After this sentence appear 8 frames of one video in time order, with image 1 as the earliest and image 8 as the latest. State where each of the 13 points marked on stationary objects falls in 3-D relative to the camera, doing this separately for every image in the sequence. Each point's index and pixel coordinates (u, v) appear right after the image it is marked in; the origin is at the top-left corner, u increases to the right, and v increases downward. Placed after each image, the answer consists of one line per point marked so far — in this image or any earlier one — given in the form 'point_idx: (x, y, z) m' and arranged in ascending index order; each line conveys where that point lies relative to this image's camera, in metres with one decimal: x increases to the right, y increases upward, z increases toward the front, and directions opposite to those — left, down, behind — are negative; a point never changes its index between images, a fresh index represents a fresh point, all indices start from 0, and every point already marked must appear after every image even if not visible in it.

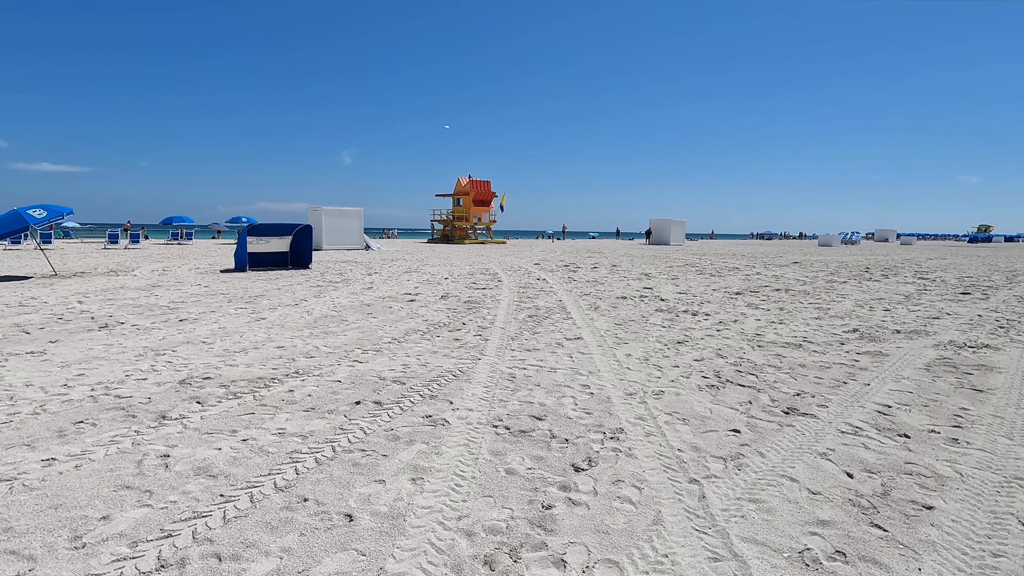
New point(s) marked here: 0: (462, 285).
0: (-1.9, +0.3, +11.9) m
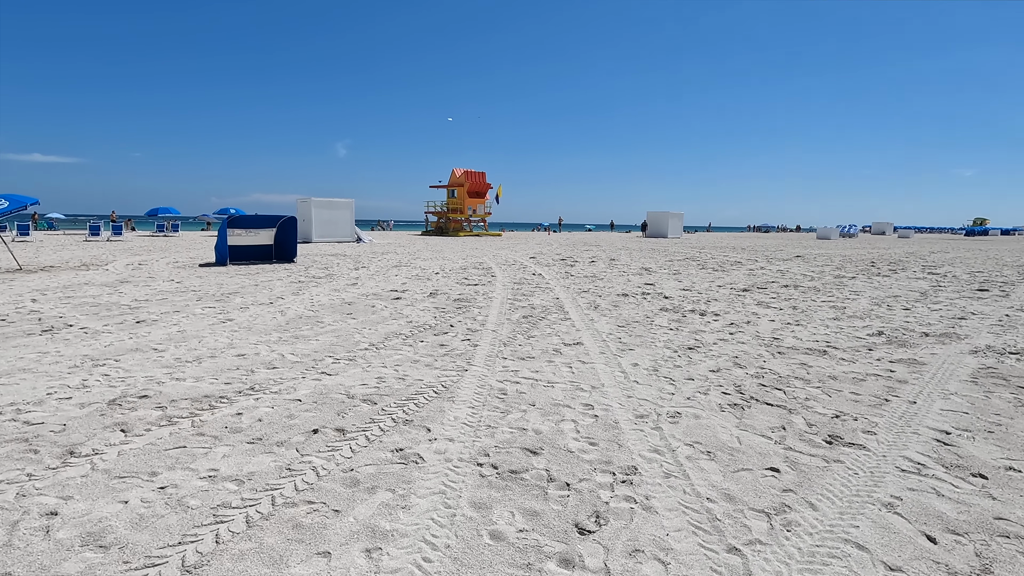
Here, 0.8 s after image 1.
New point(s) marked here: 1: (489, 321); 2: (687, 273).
0: (-2.1, +0.6, +11.4) m
1: (-0.7, +0.3, +10.6) m
2: (+5.2, +0.4, +11.4) m
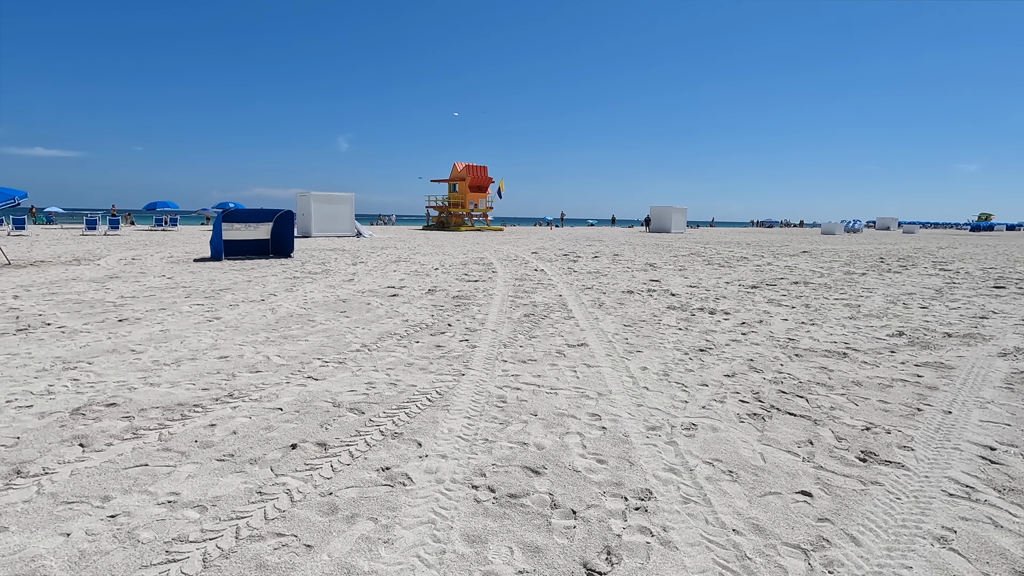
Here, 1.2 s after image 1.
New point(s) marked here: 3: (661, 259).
0: (-2.0, +0.8, +11.2) m
1: (-0.6, +0.6, +10.3) m
2: (+5.2, +0.6, +11.1) m
3: (+5.1, +1.1, +13.1) m
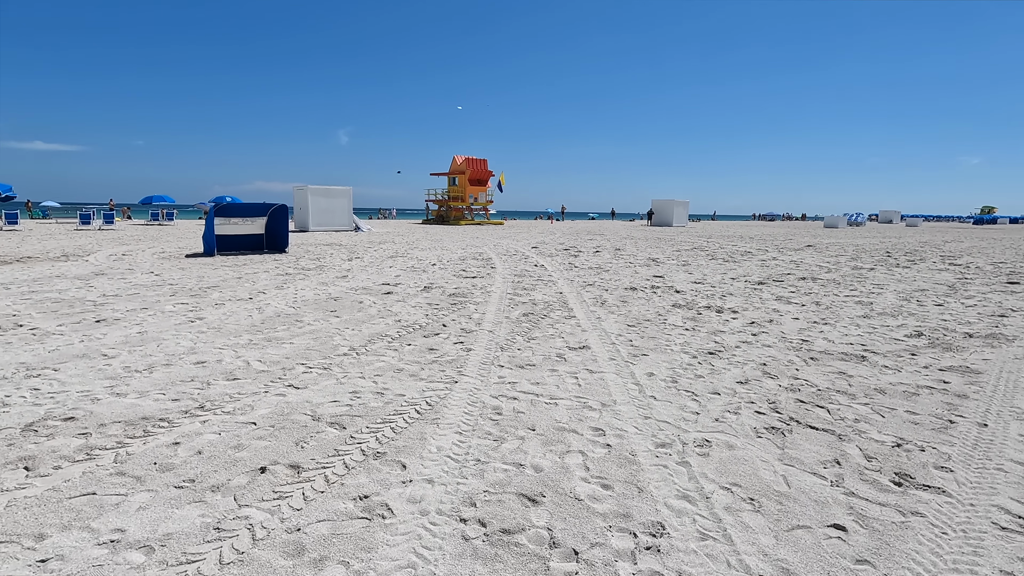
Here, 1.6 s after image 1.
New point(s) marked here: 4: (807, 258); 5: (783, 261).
0: (-2.0, +1.0, +10.9) m
1: (-0.6, +0.8, +10.1) m
2: (+5.2, +0.7, +10.8) m
3: (+5.1, +1.1, +12.8) m
4: (+10.8, +1.1, +14.0) m
5: (+8.7, +0.8, +12.4) m
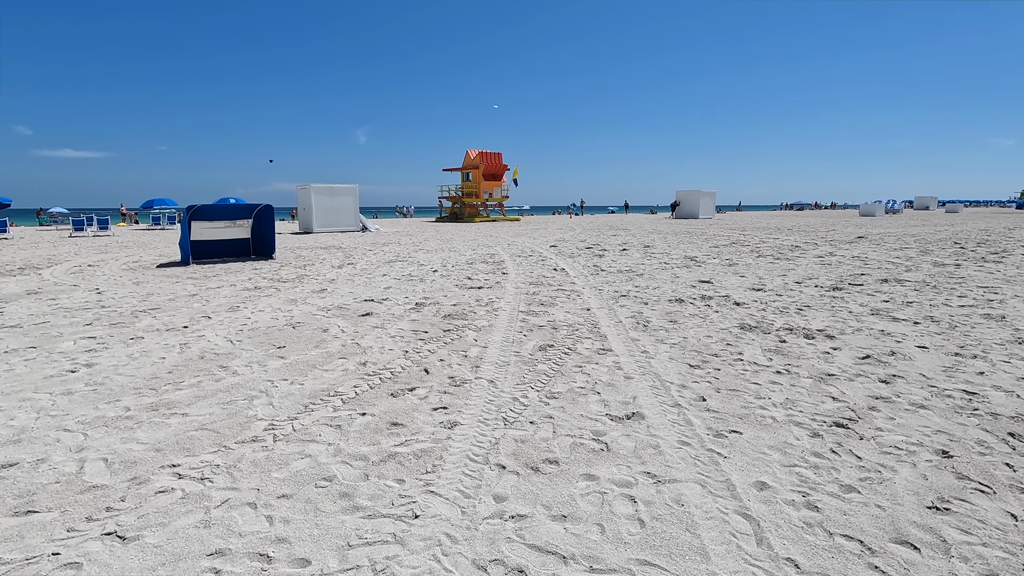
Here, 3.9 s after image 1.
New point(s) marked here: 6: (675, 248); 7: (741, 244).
0: (-1.6, +0.8, +9.7) m
1: (-0.3, +0.6, +8.8) m
2: (+5.6, +0.6, +9.2) m
3: (+5.5, +1.1, +11.2) m
4: (+11.3, +1.1, +12.1) m
5: (+9.2, +0.8, +10.6) m
6: (+5.1, +1.3, +12.0) m
7: (+8.3, +1.6, +13.8) m
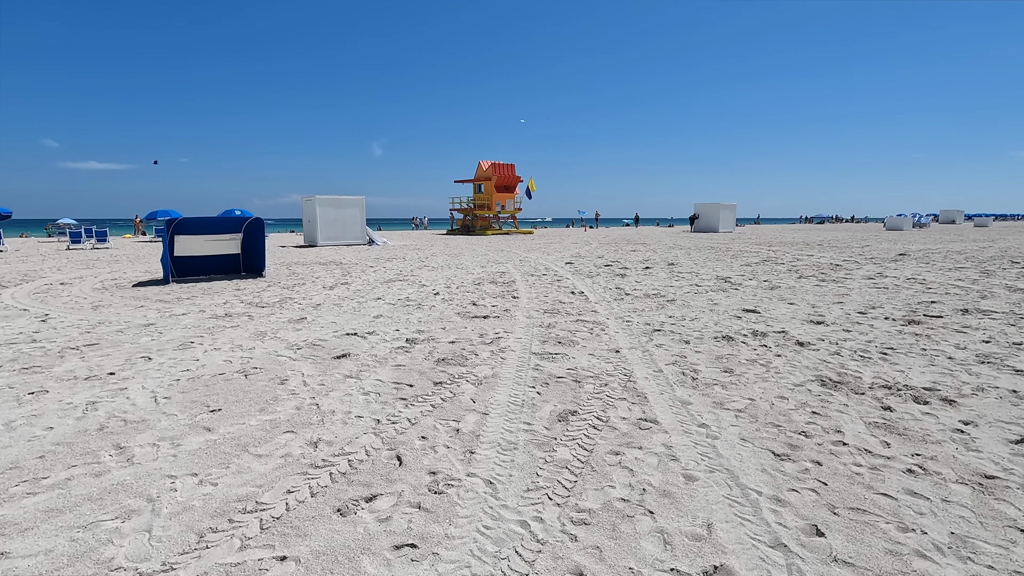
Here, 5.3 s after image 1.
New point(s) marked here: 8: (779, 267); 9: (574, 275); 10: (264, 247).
0: (-1.4, +0.3, +8.8) m
1: (0.0, +0.2, +7.9) m
2: (+5.9, +0.1, +8.1) m
3: (+5.9, +0.4, +10.1) m
4: (+11.7, +0.4, +10.9) m
5: (+9.5, +0.2, +9.4) m
6: (+5.4, +0.6, +10.9) m
7: (+8.7, +0.9, +12.7) m
8: (+8.0, +0.6, +11.4) m
9: (+1.4, +0.3, +8.5) m
10: (-5.3, +0.9, +8.2) m
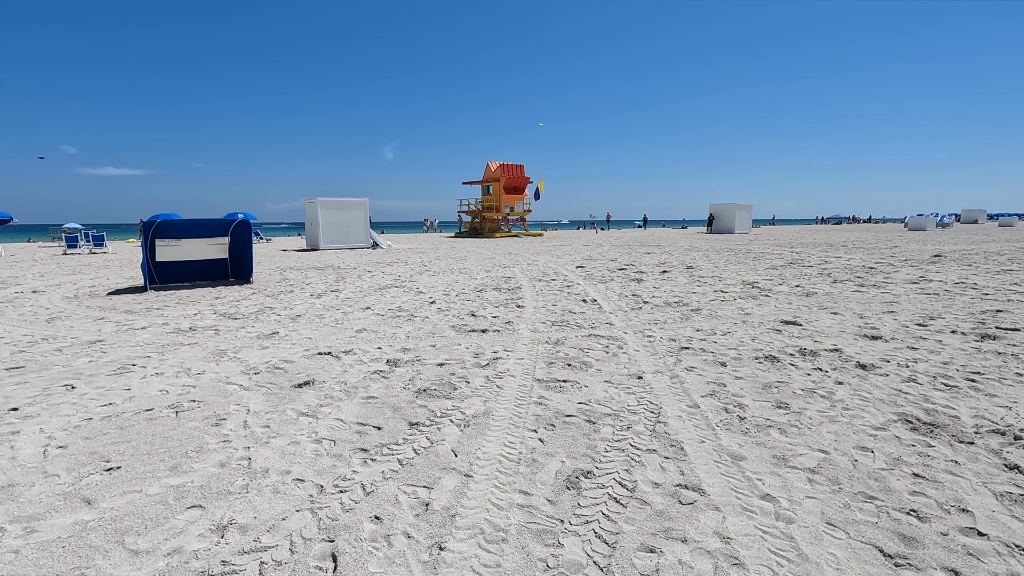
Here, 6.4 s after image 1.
0: (-1.2, +0.2, +8.2) m
1: (+0.1, 0.0, +7.2) m
2: (+6.0, -0.1, +7.3) m
3: (+6.0, +0.3, +9.3) m
4: (+11.9, +0.3, +9.9) m
5: (+9.6, +0.1, +8.4) m
6: (+5.6, +0.5, +10.1) m
7: (+8.9, +0.7, +11.8) m
8: (+8.2, +0.5, +10.5) m
9: (+1.5, +0.2, +7.8) m
10: (-5.2, +0.7, +7.7) m
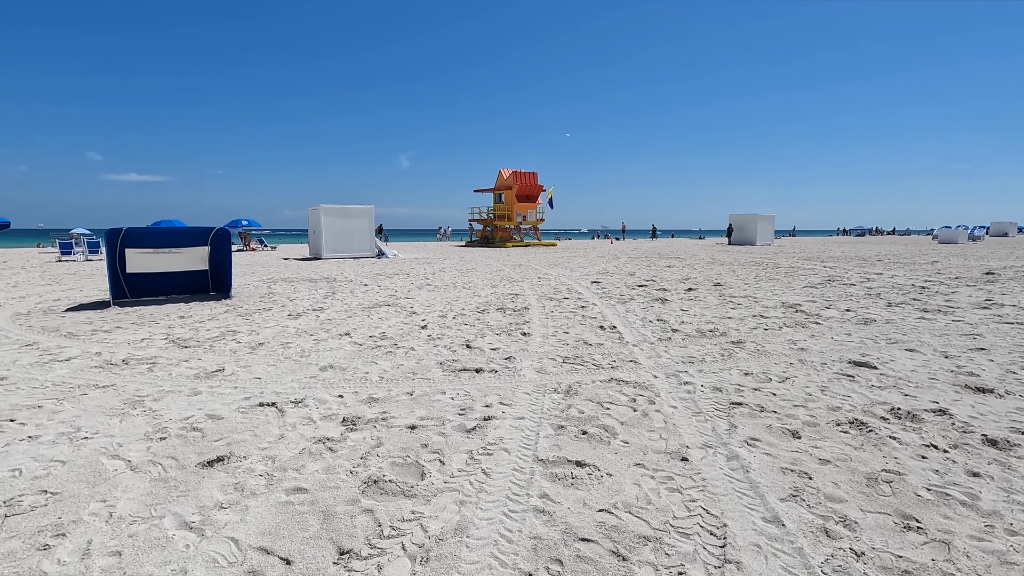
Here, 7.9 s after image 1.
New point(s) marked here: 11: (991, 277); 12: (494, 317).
0: (-1.1, -0.2, +7.3) m
1: (+0.2, -0.3, +6.3) m
2: (+6.1, -0.5, +6.2) m
3: (+6.2, -0.2, +8.2) m
4: (+12.0, -0.3, +8.6) m
5: (+9.8, -0.5, +7.2) m
6: (+5.8, 0.0, +9.0) m
7: (+9.2, +0.1, +10.6) m
8: (+8.4, -0.1, +9.3) m
9: (+1.6, -0.2, +6.8) m
10: (-5.1, +0.4, +7.0) m
11: (+16.1, +0.4, +12.7) m
12: (-0.3, -0.4, +5.6) m
